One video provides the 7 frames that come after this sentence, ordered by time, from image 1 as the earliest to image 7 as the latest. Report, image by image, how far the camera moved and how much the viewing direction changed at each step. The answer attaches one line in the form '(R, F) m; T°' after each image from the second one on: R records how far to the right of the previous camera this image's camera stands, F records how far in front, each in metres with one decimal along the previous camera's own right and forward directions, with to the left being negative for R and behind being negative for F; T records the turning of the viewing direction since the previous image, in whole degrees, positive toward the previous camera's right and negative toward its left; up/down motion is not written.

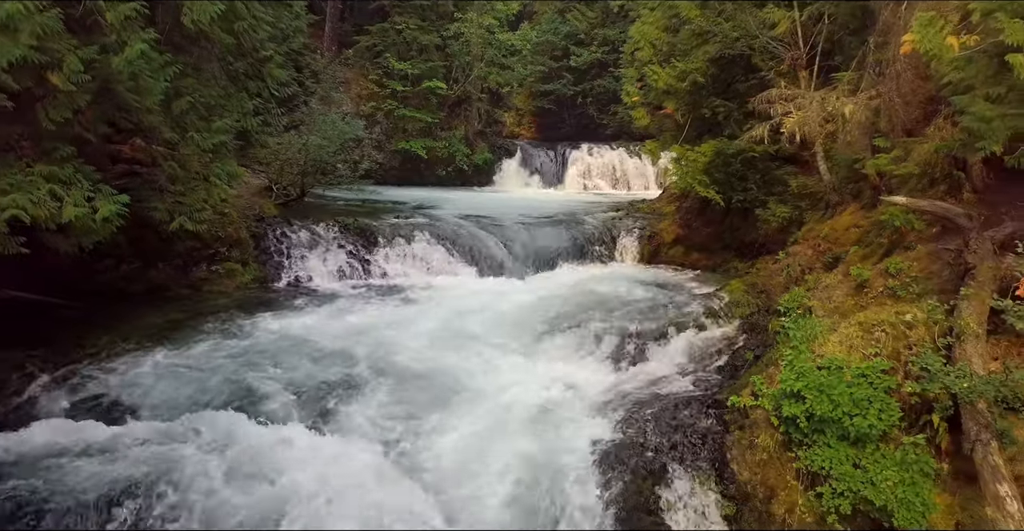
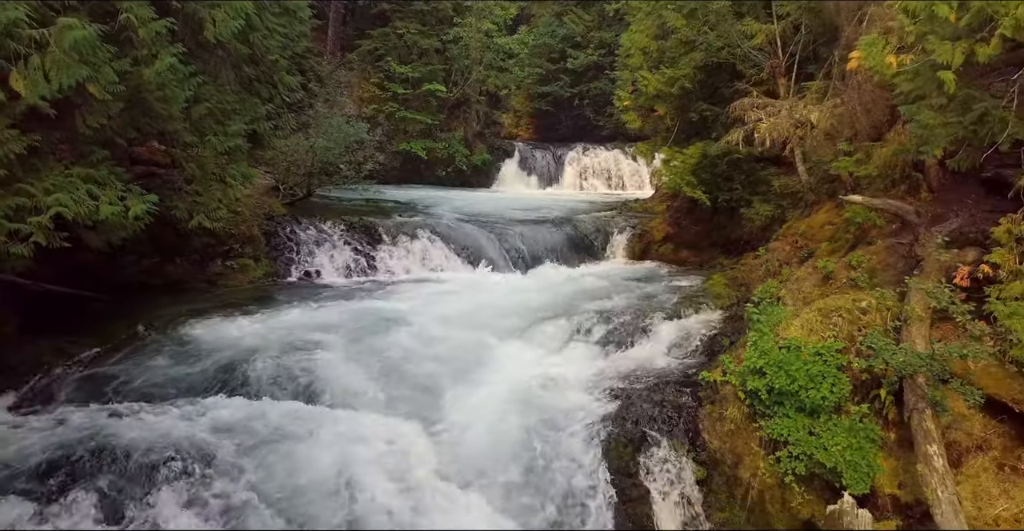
(0.0, -0.5) m; 0°
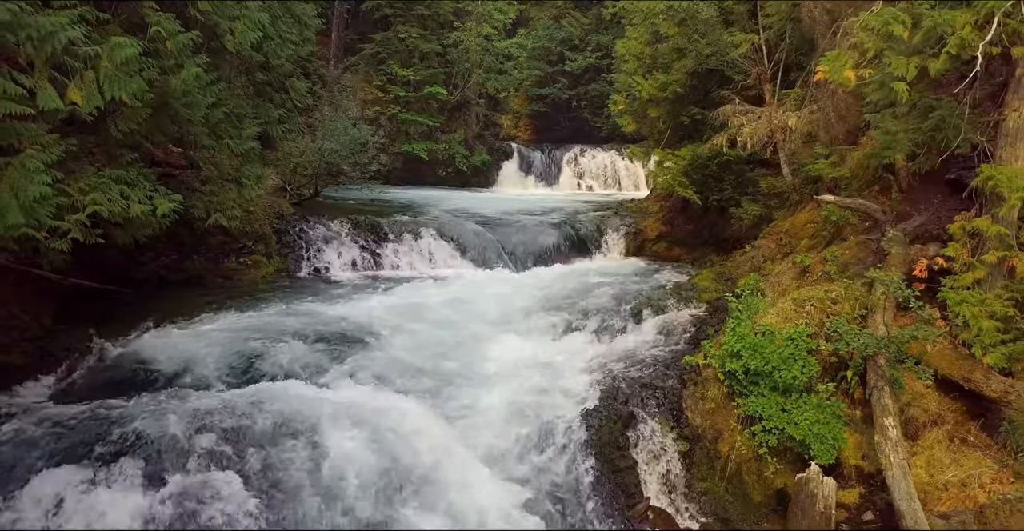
(0.0, -0.5) m; 0°
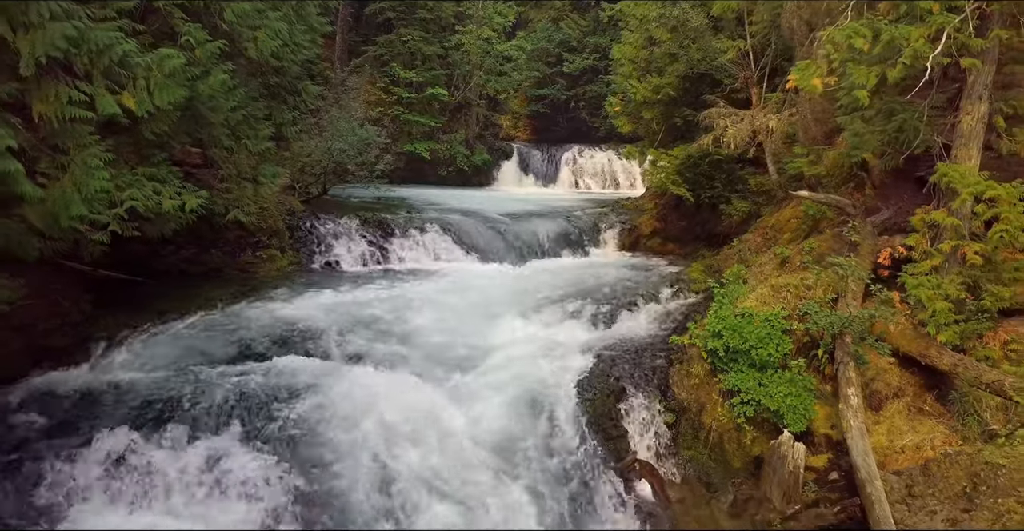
(0.0, -0.5) m; 0°
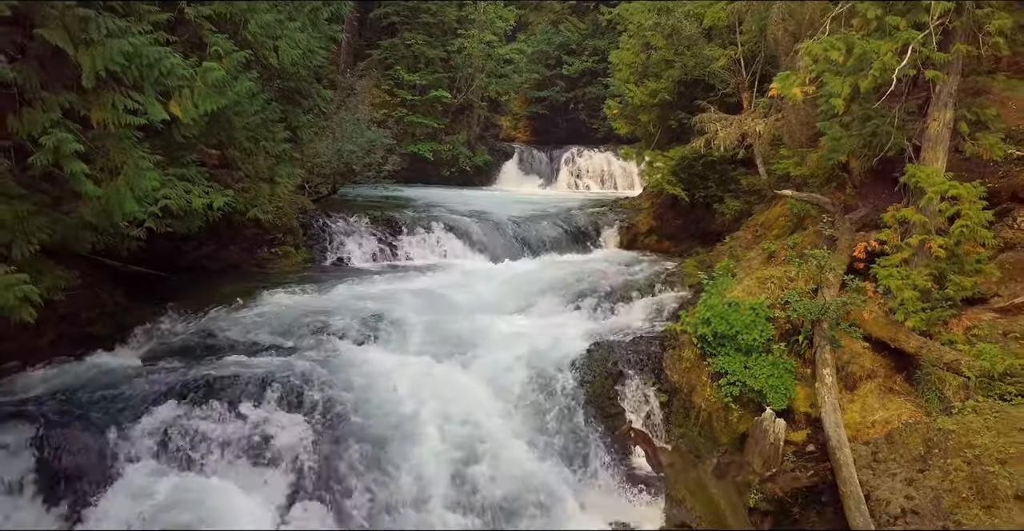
(-0.1, -0.5) m; 0°
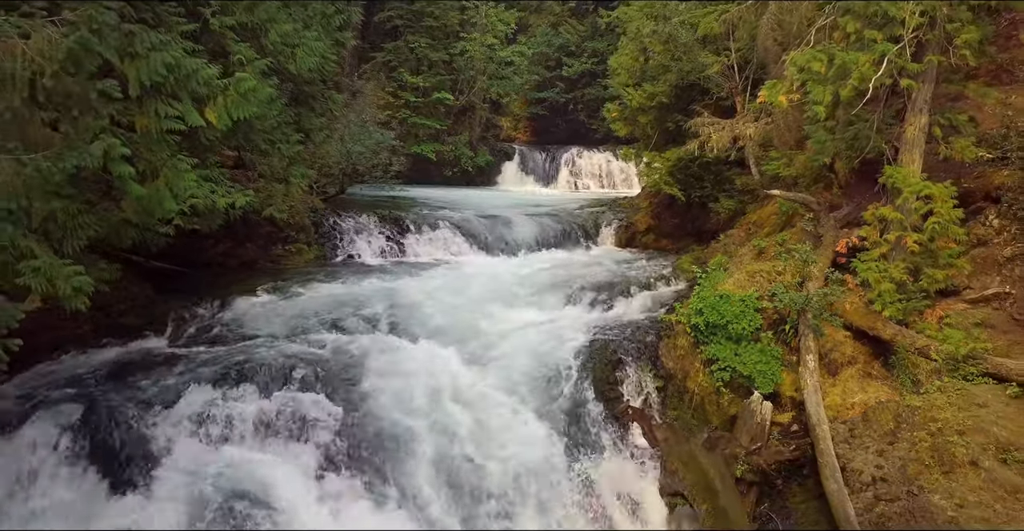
(-0.1, -0.5) m; 0°
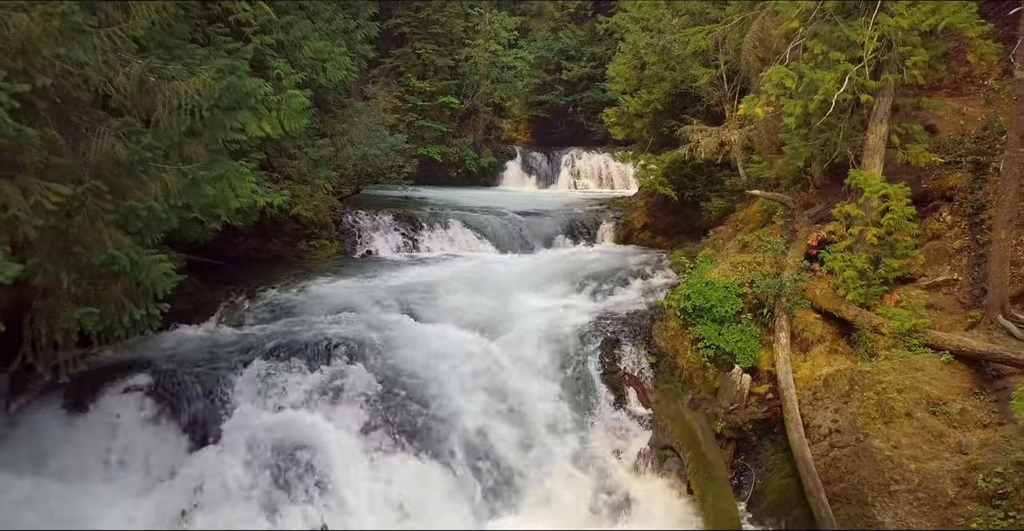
(-0.2, -0.9) m; 0°
